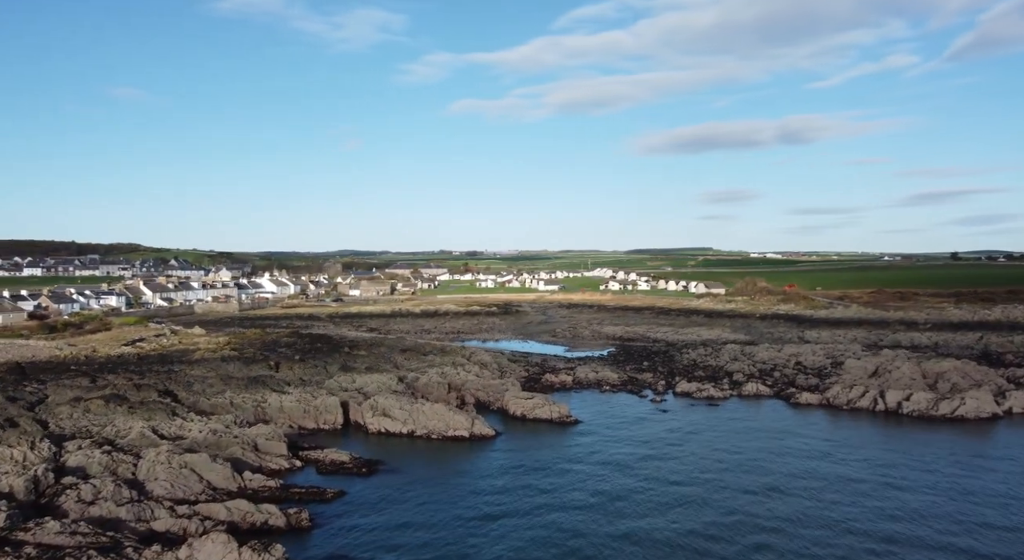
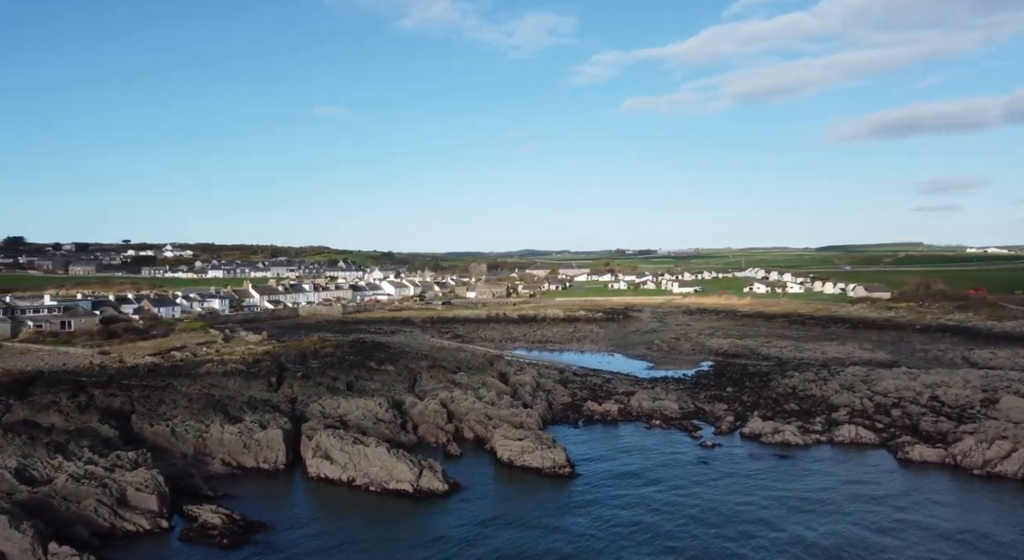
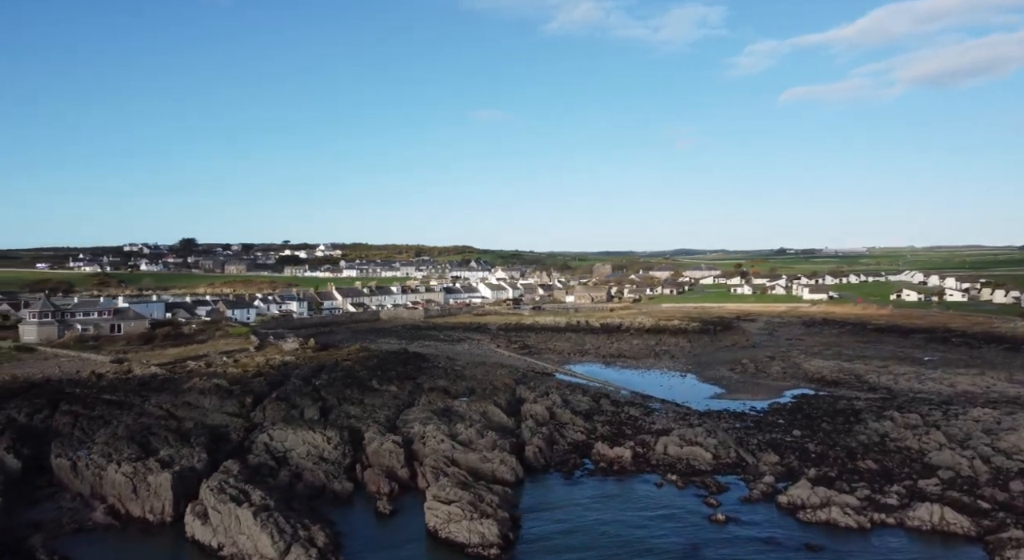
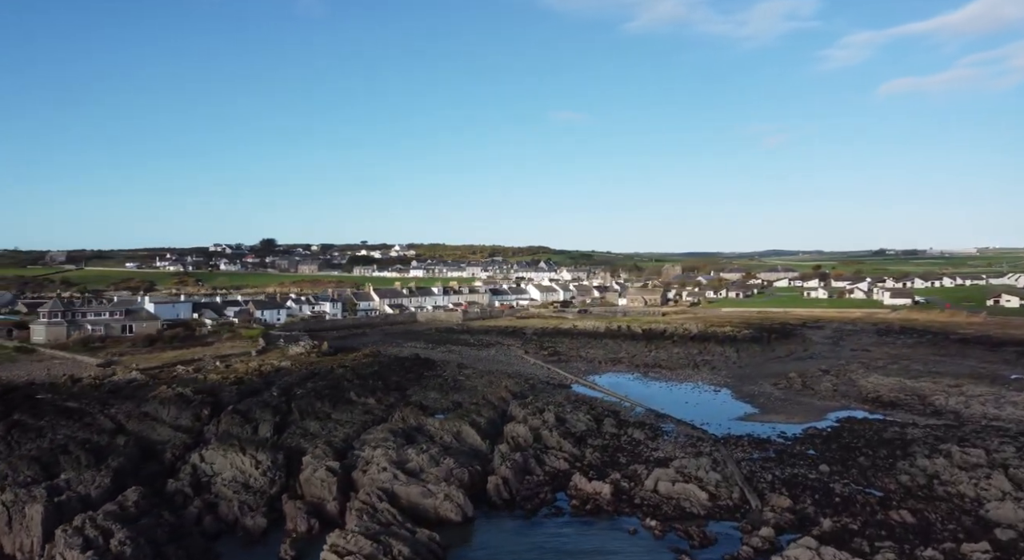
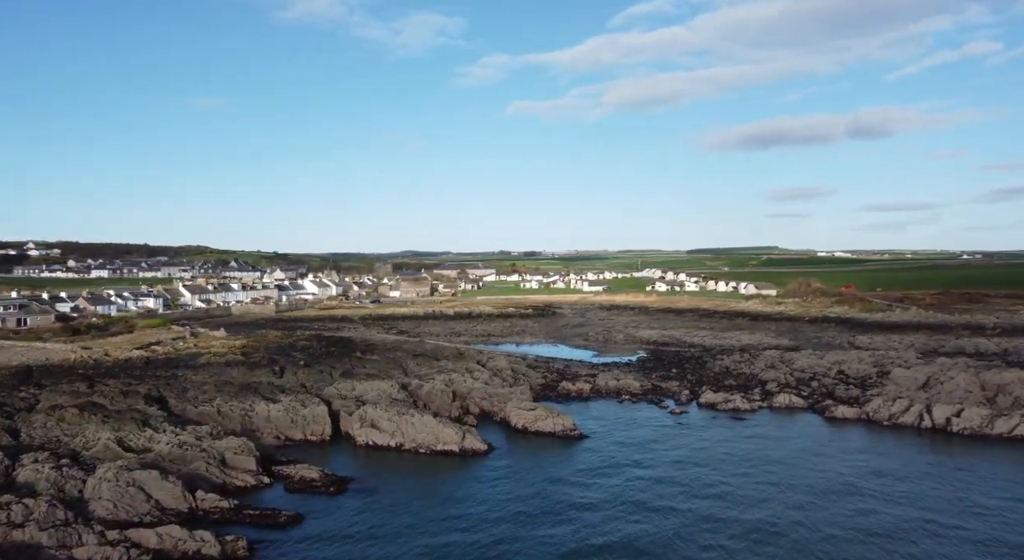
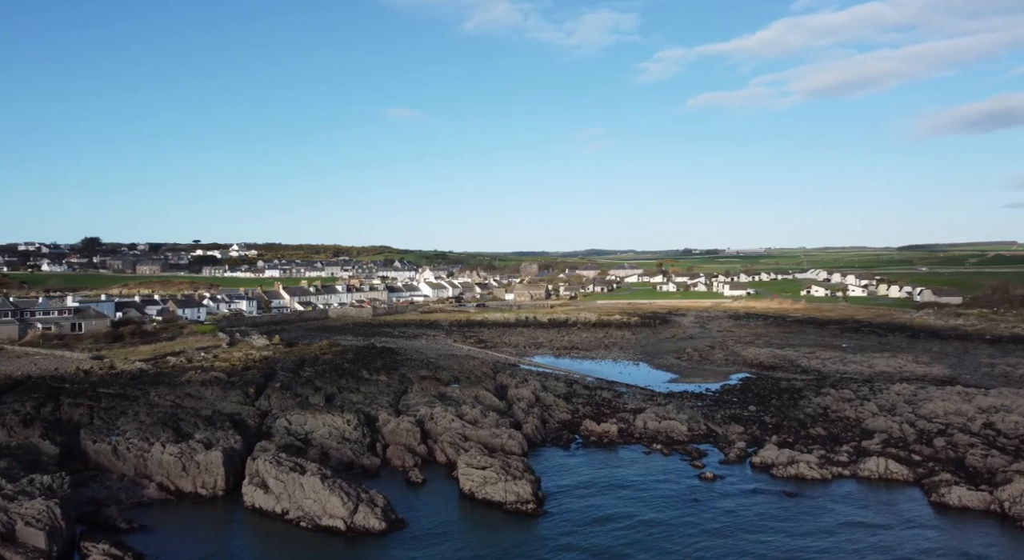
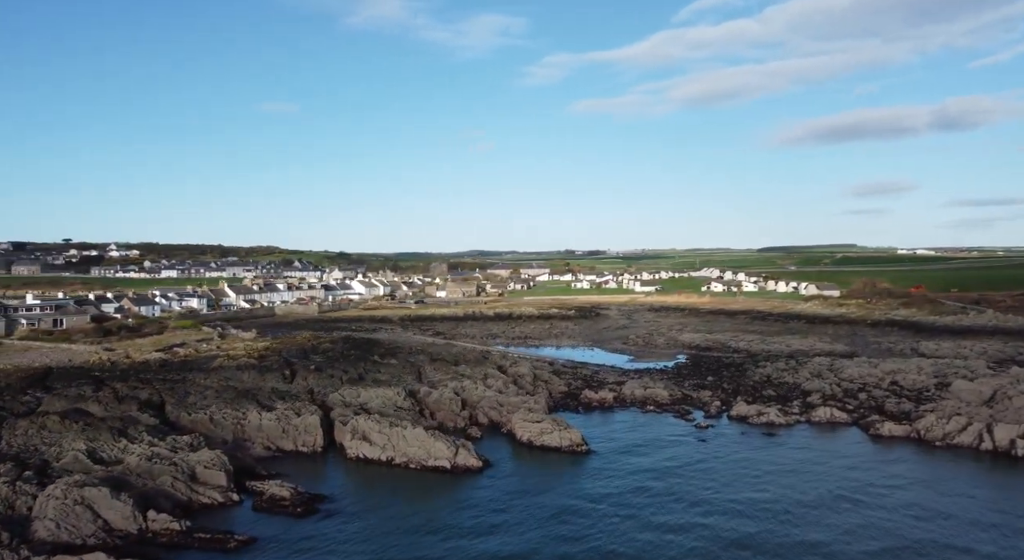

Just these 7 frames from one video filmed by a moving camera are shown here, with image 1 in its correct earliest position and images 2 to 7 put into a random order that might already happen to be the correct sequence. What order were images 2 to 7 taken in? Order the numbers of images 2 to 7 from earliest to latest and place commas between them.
5, 7, 2, 6, 3, 4
